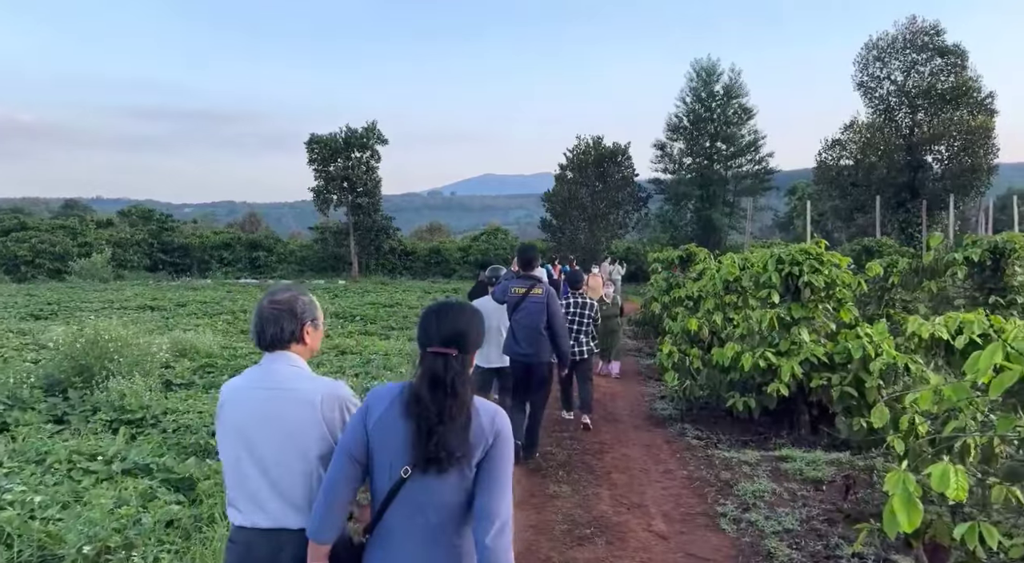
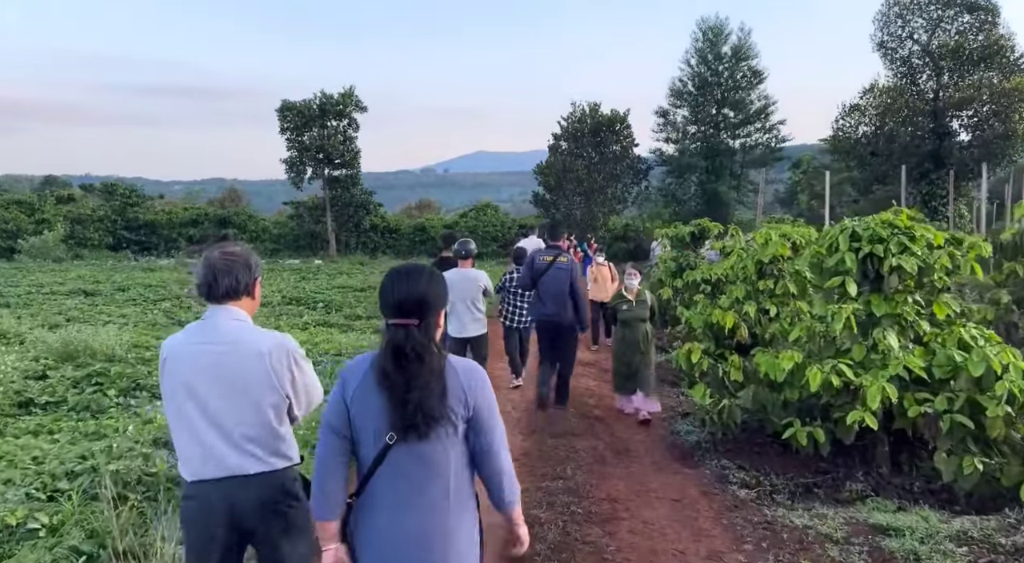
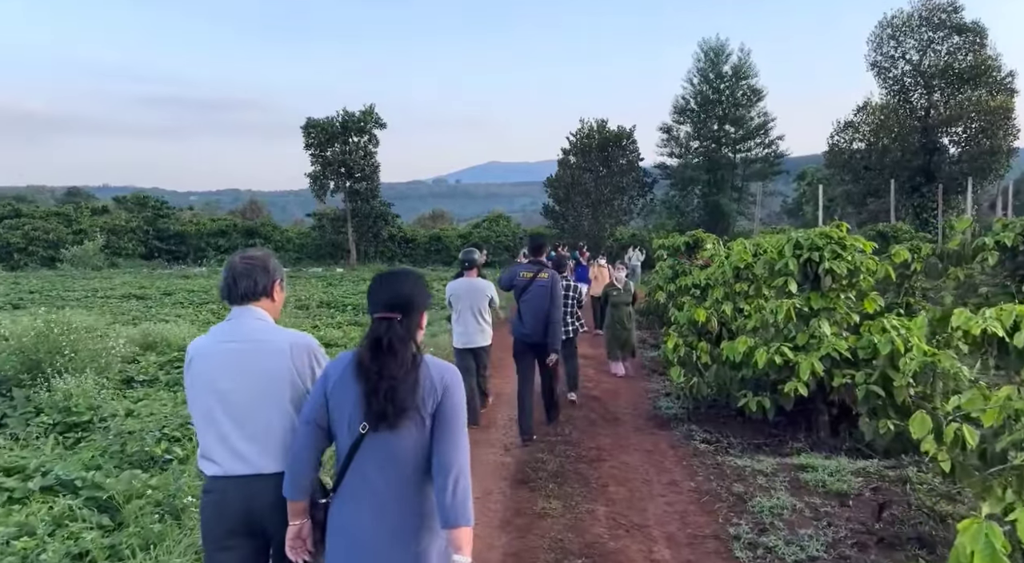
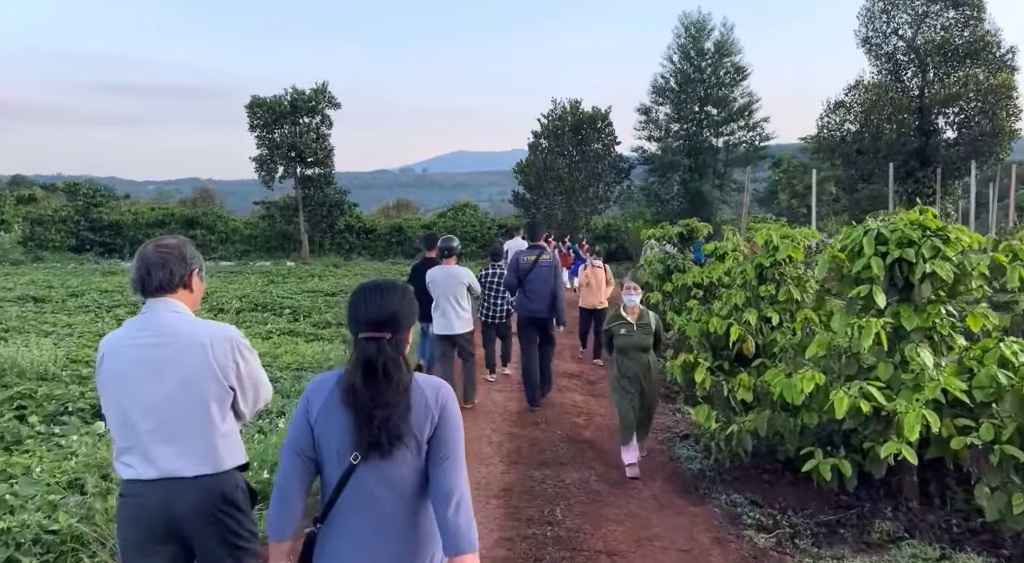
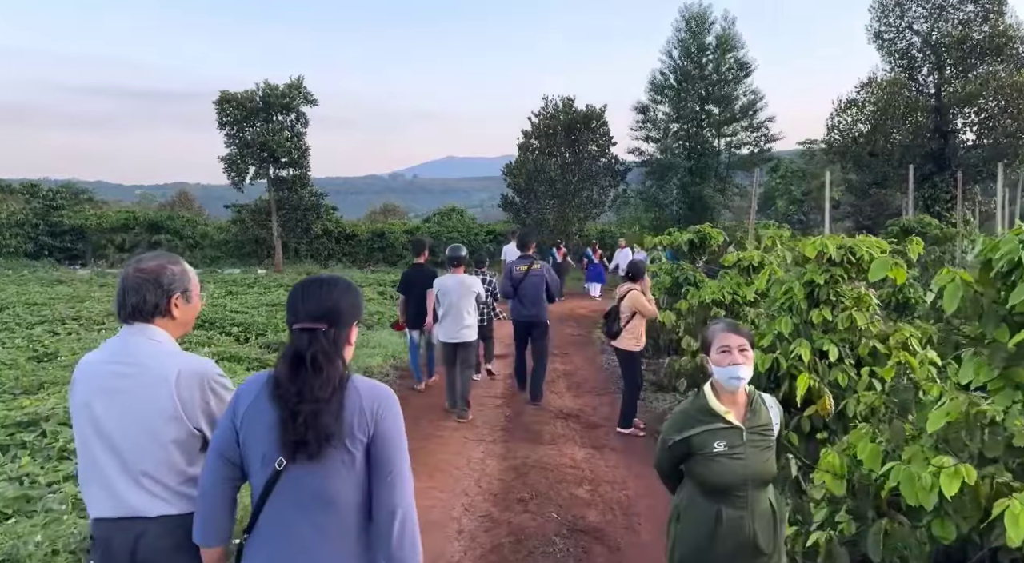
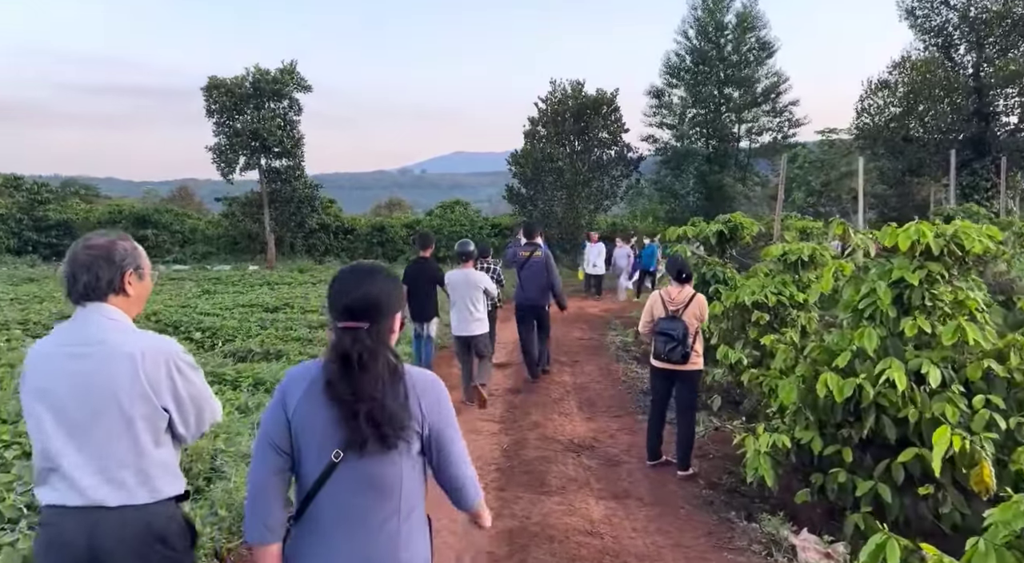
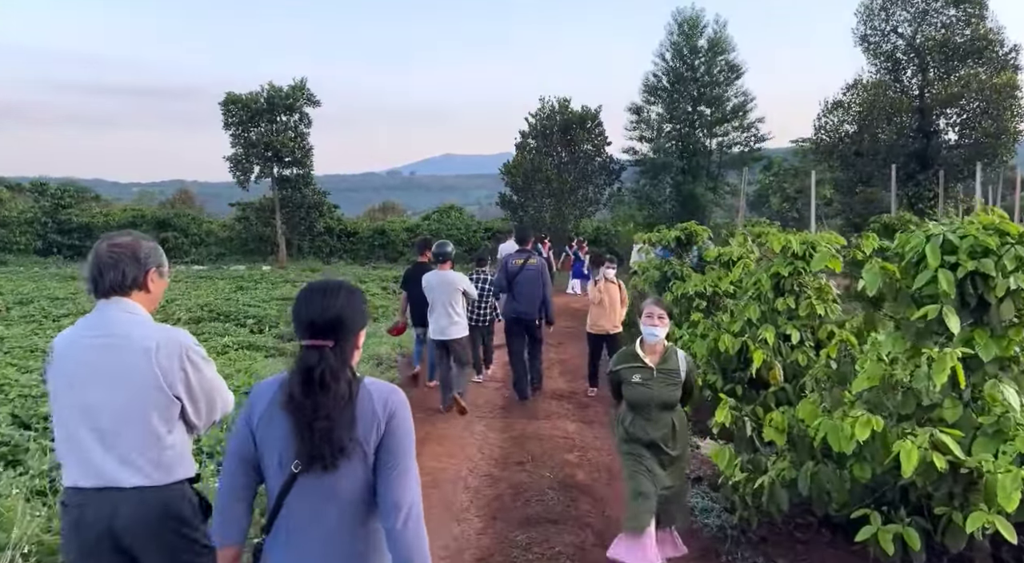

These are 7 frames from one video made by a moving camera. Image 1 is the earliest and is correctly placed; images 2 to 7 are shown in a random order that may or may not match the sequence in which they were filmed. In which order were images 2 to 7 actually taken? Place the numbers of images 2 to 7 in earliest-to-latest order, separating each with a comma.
3, 2, 4, 7, 5, 6
